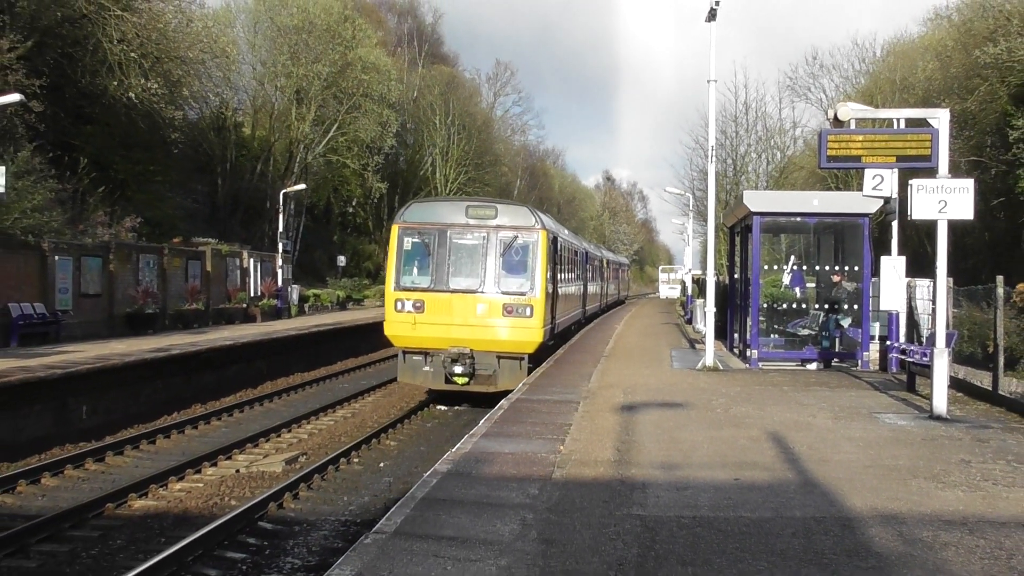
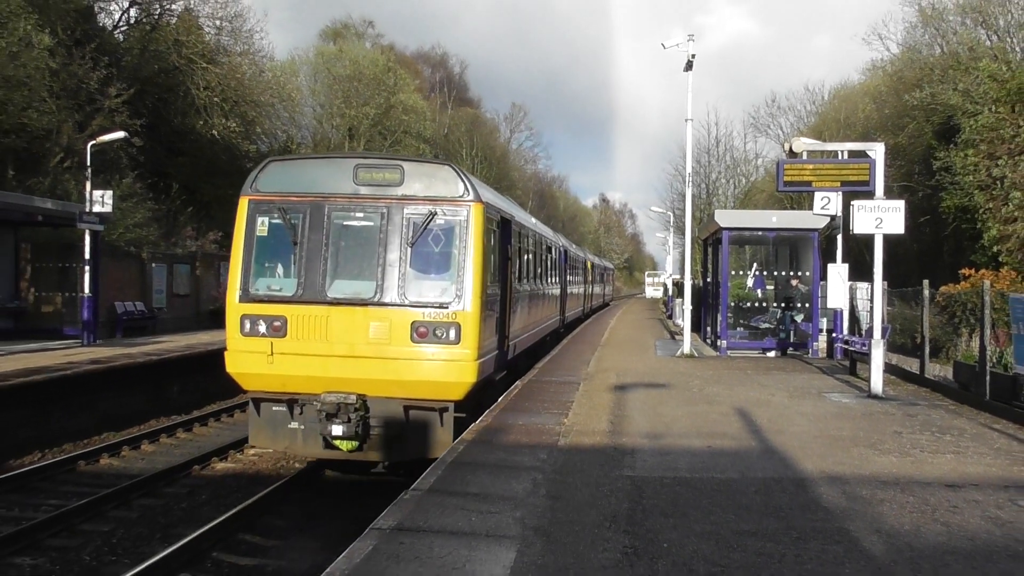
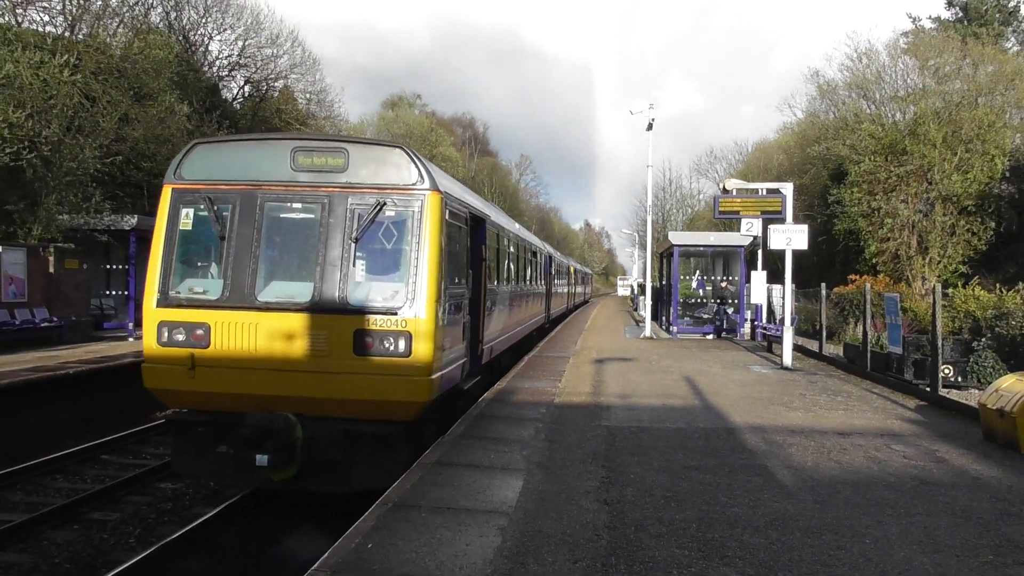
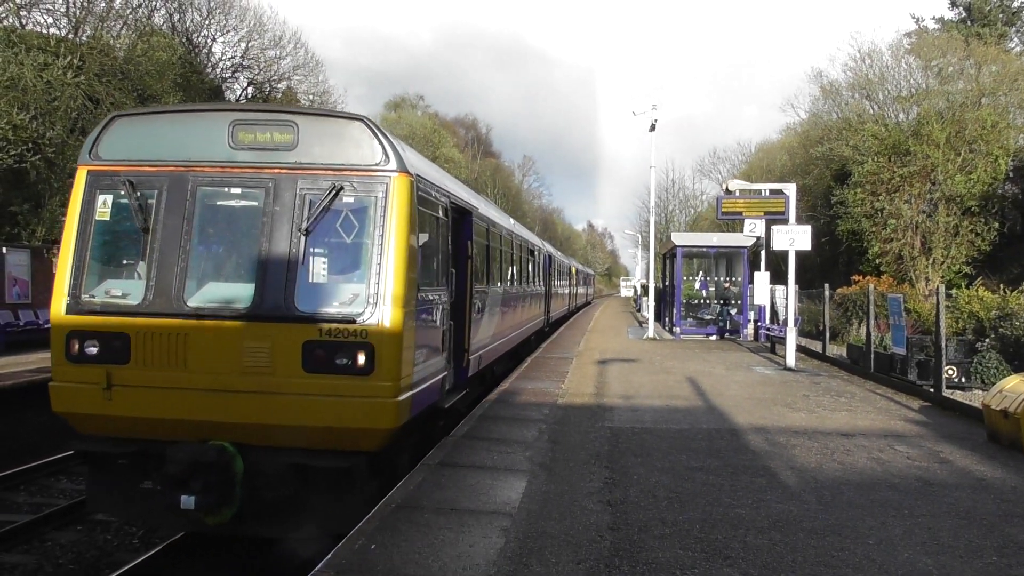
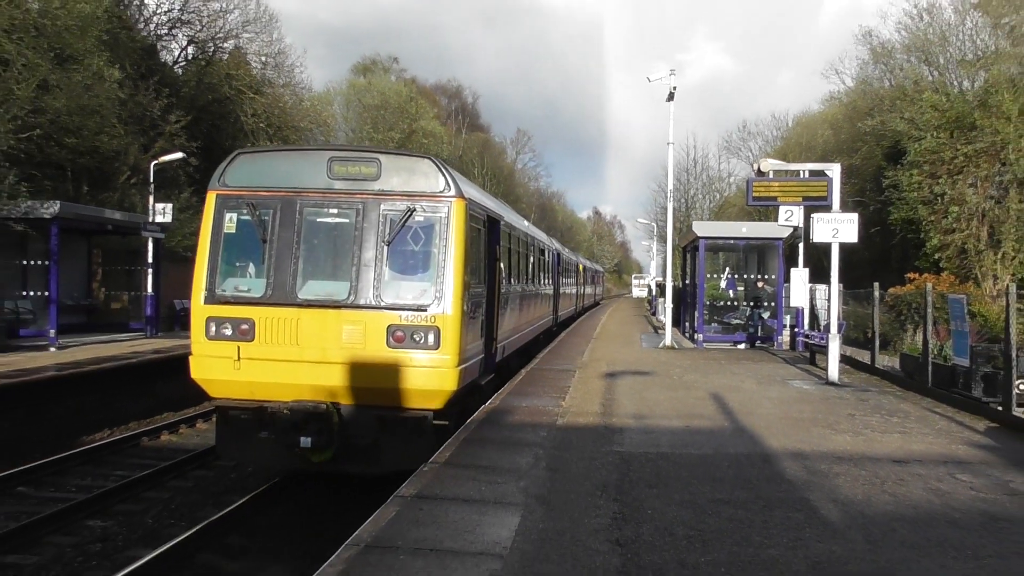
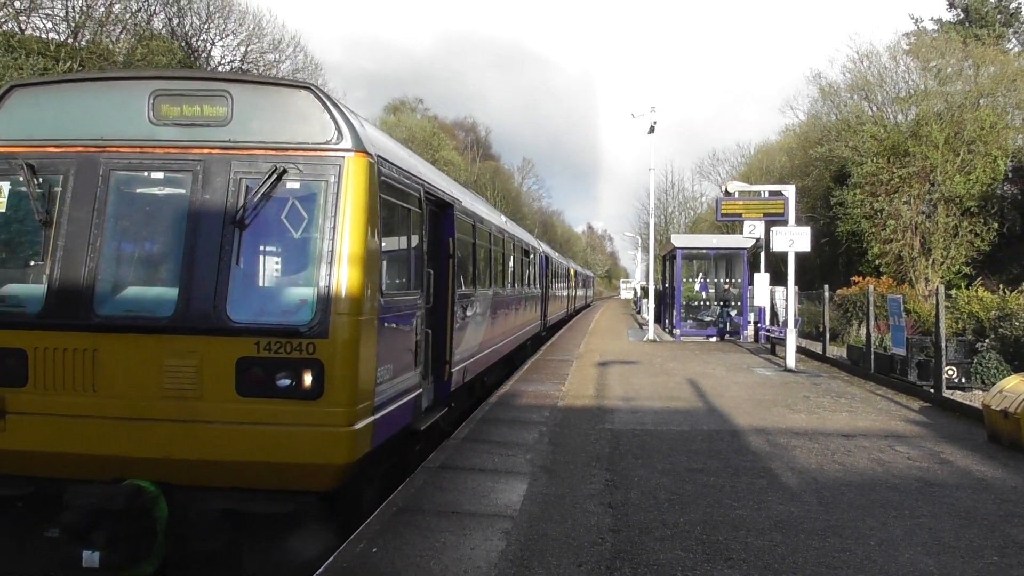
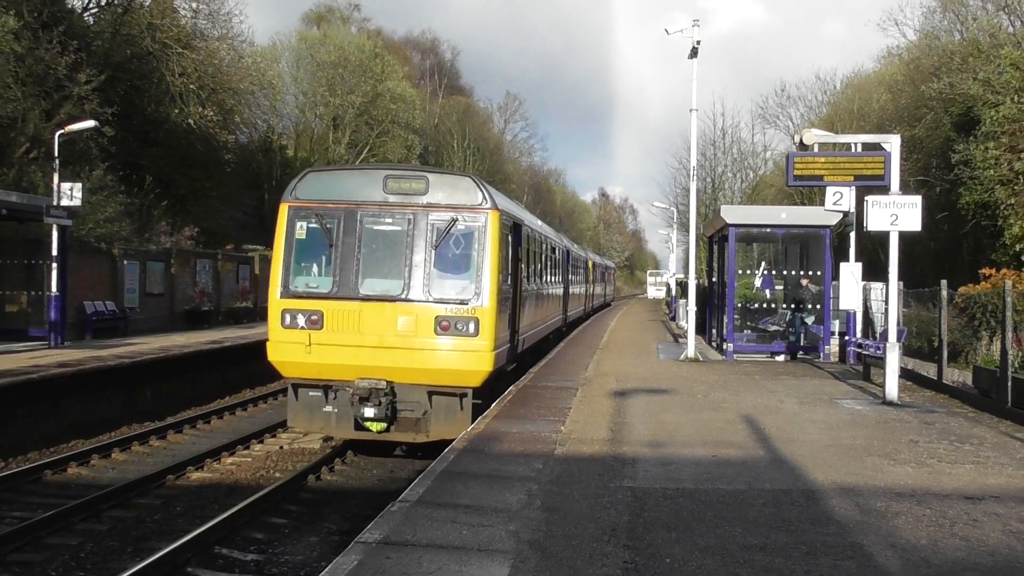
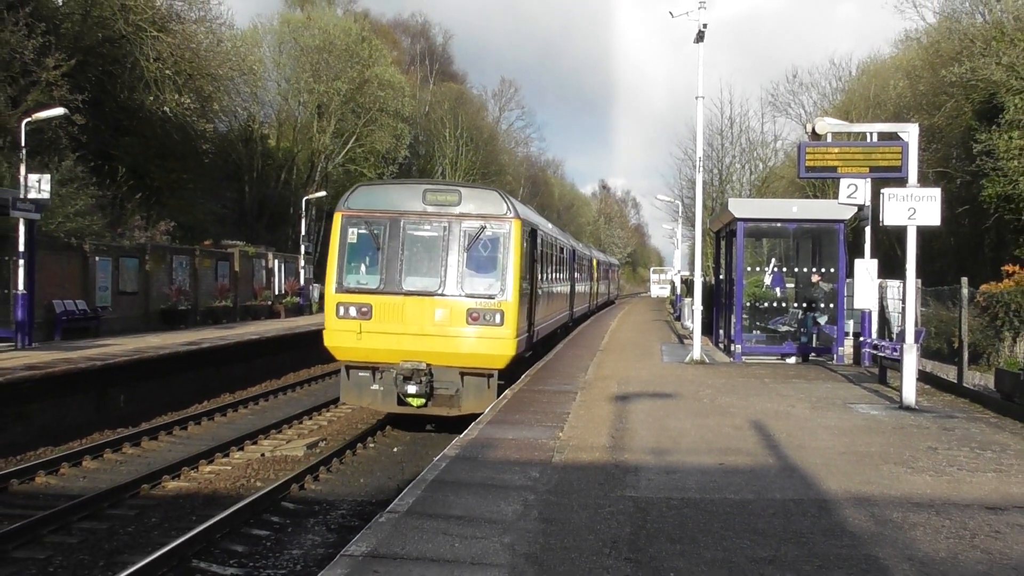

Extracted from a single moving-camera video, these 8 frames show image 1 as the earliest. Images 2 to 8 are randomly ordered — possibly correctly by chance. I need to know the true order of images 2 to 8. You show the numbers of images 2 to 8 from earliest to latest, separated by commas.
8, 7, 2, 5, 3, 4, 6
